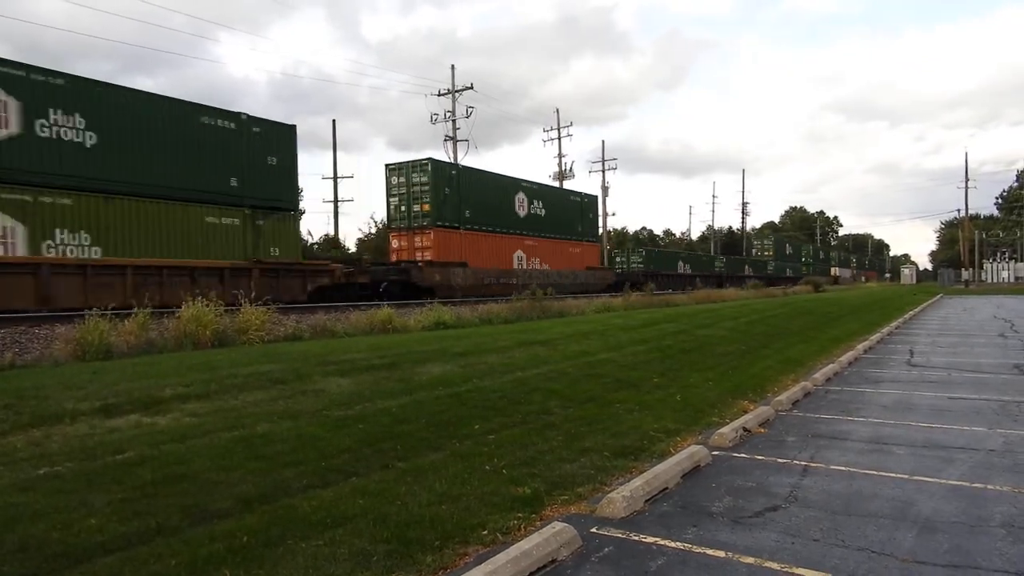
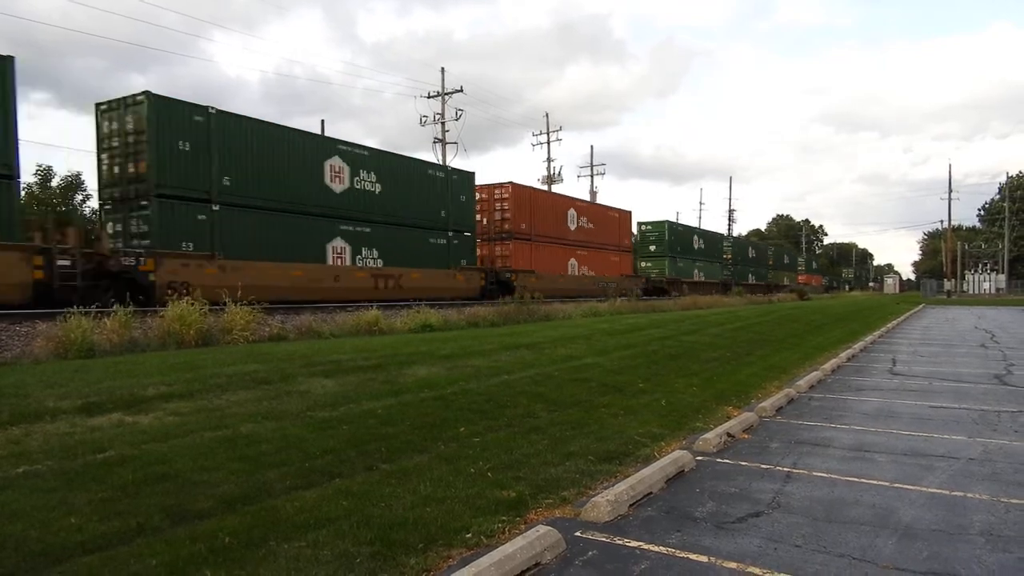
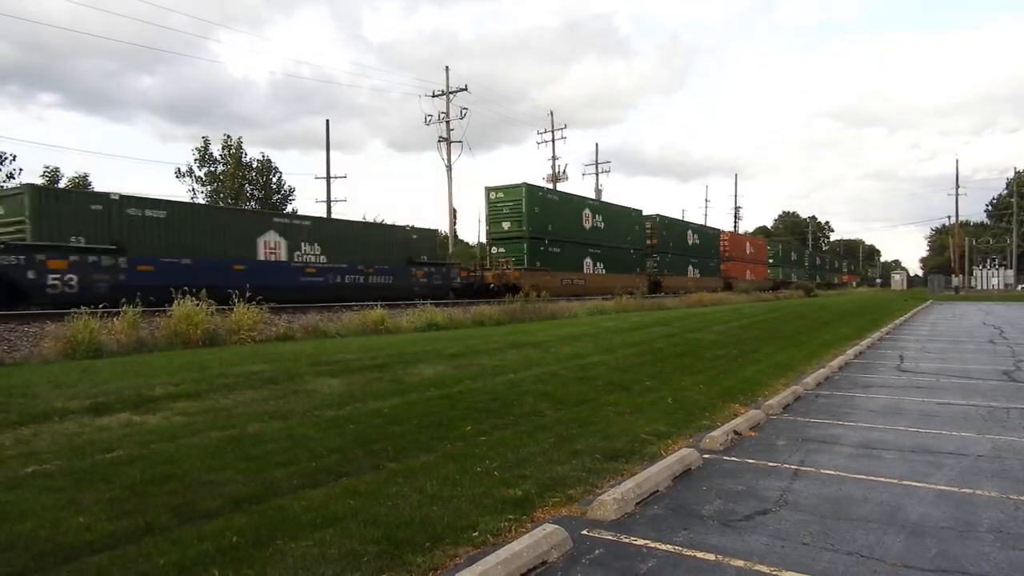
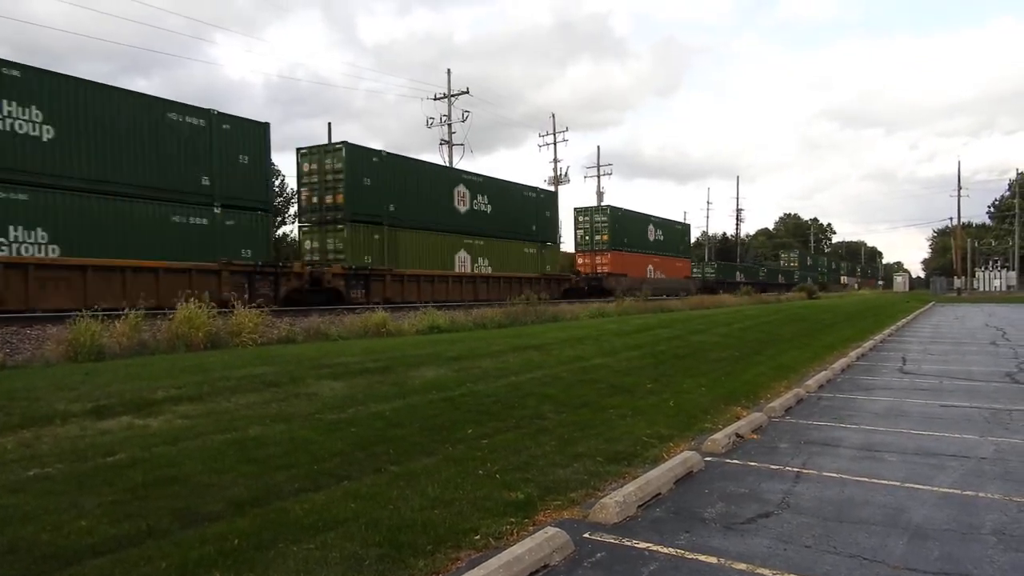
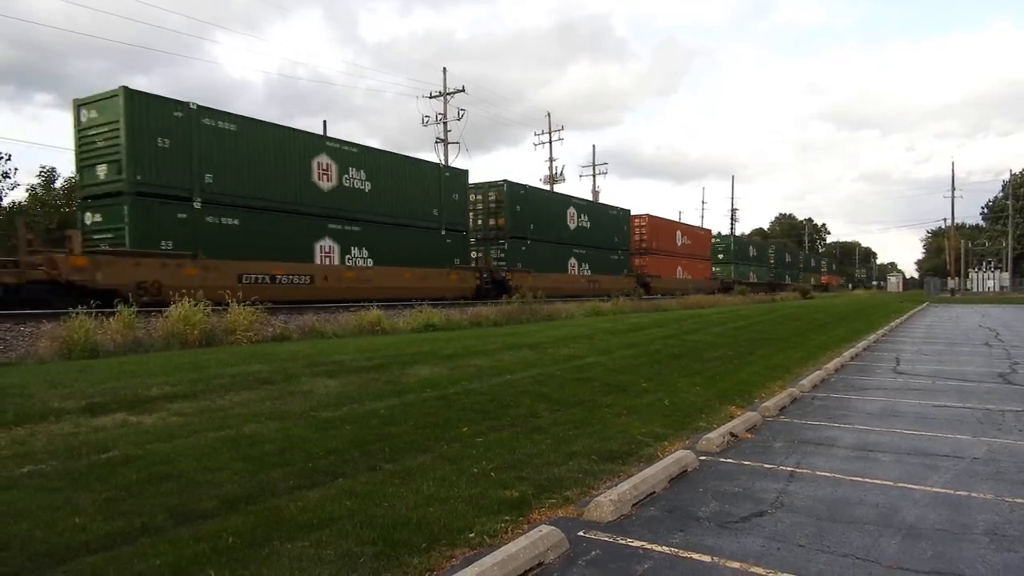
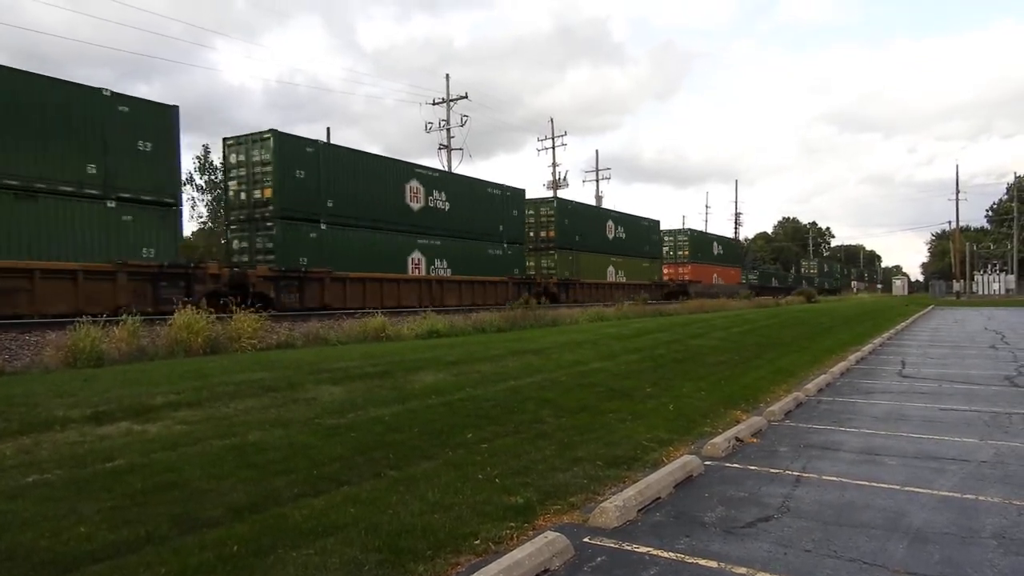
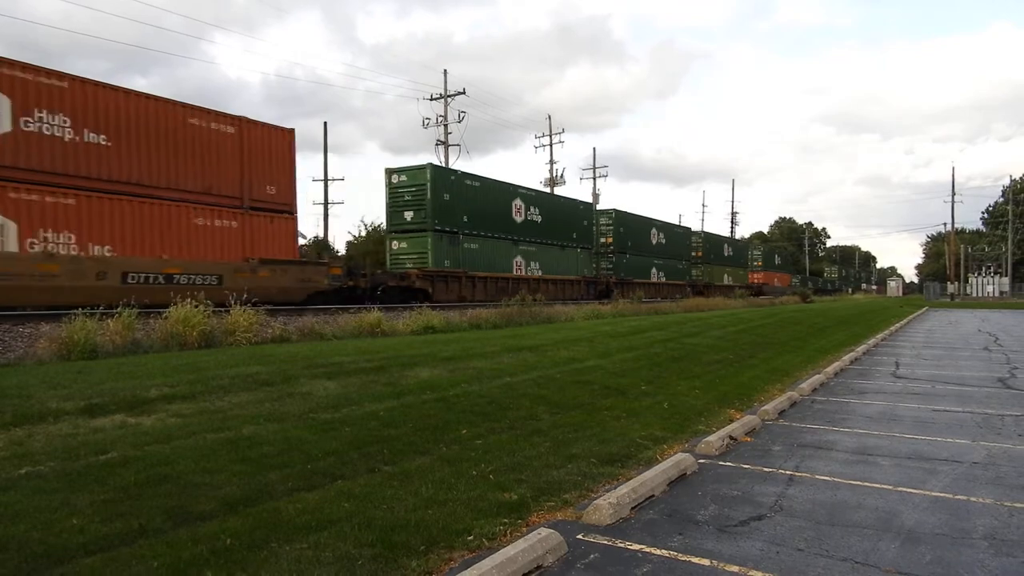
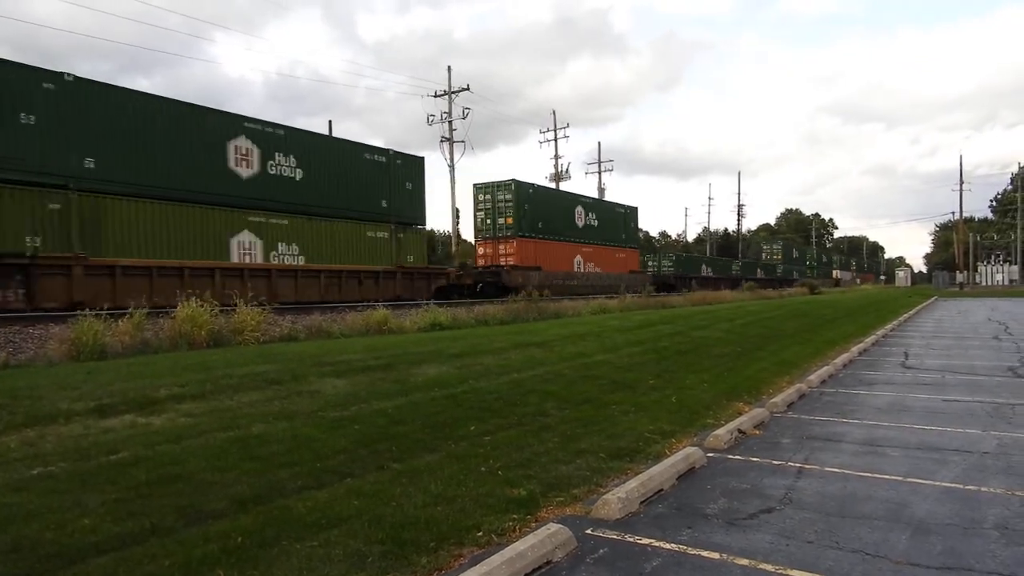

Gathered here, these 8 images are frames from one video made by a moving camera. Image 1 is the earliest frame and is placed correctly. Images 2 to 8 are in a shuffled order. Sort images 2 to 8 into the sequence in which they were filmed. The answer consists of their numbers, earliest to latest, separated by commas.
8, 4, 6, 7, 2, 5, 3
